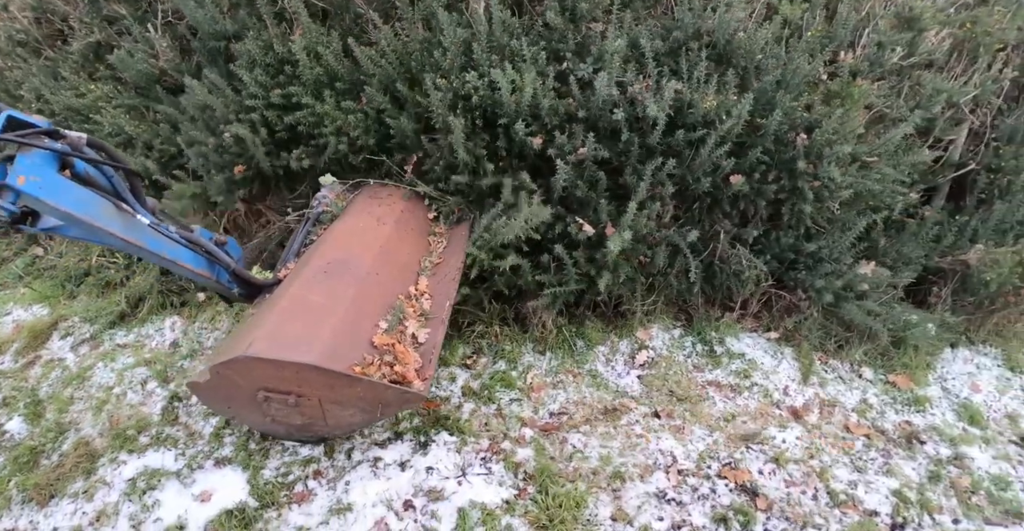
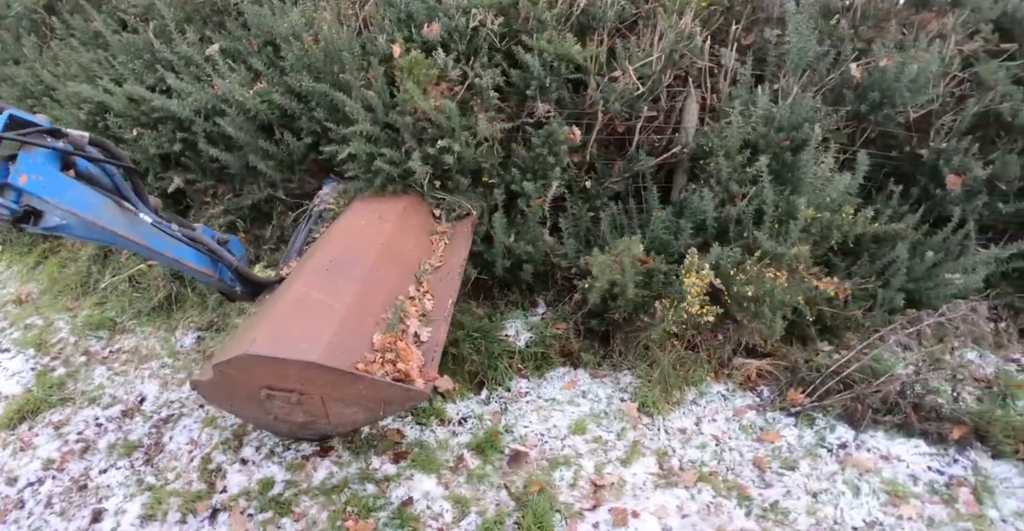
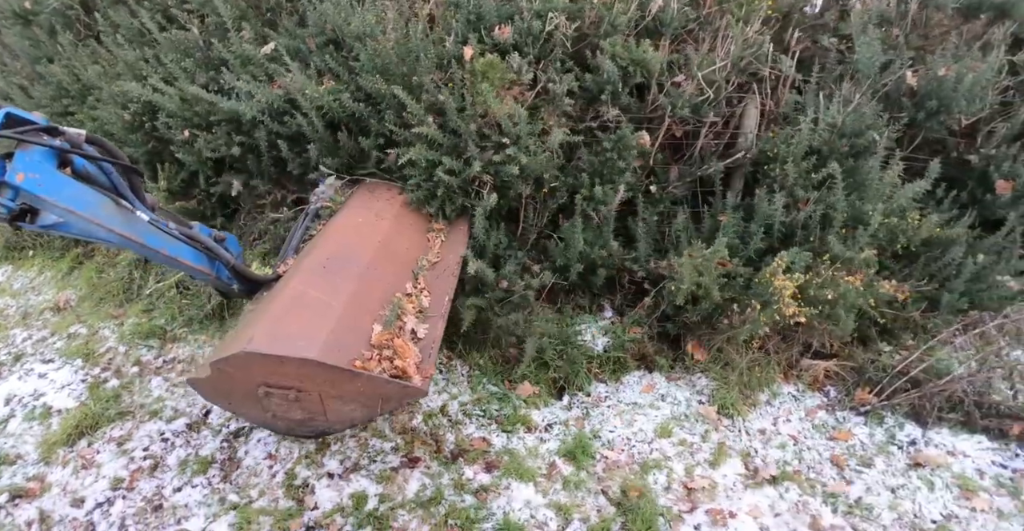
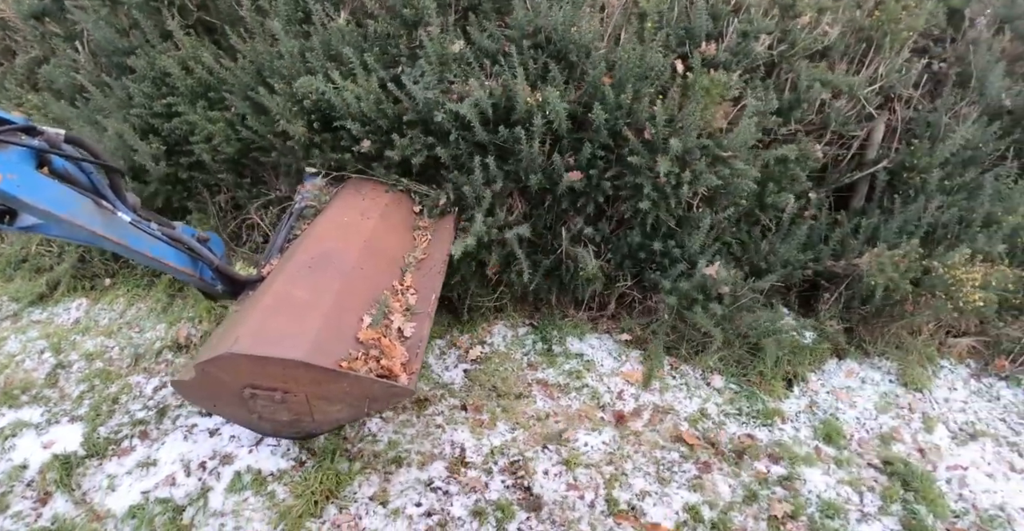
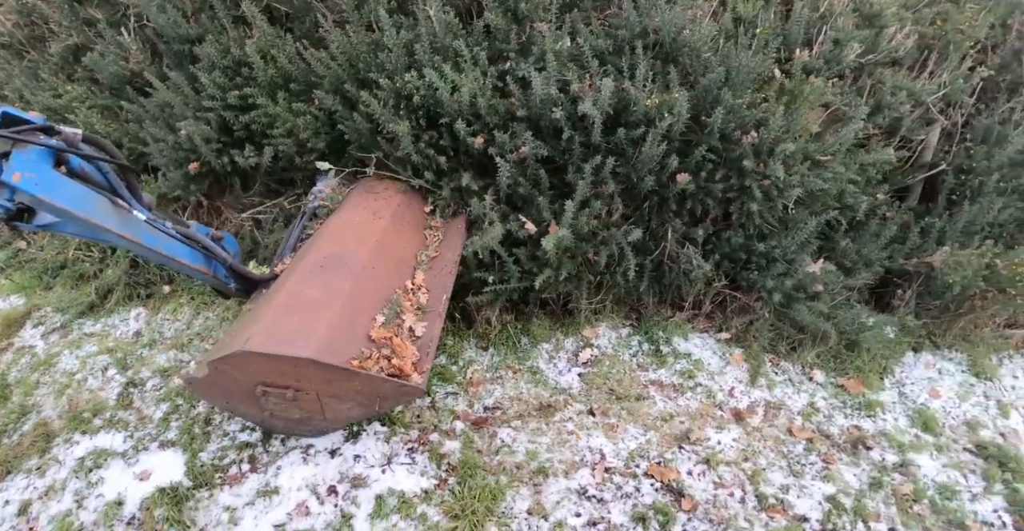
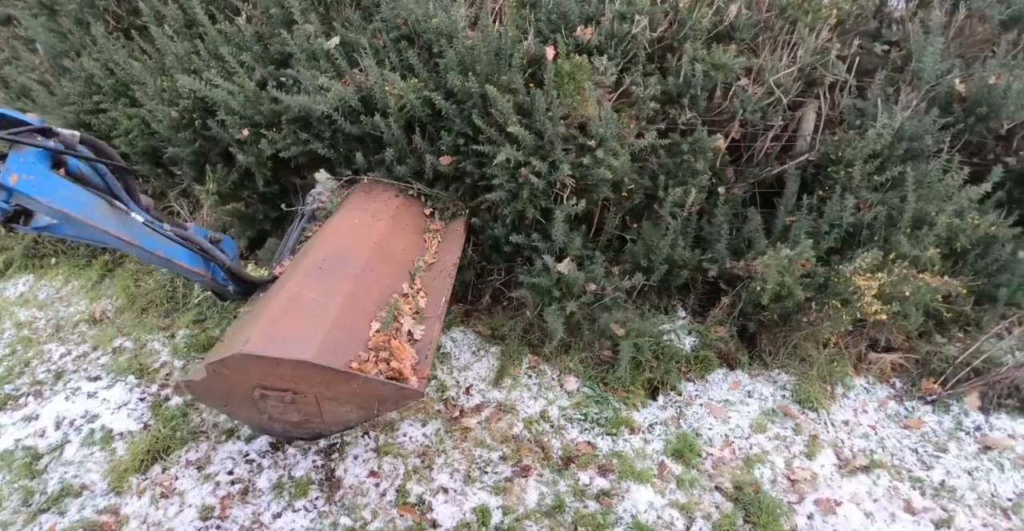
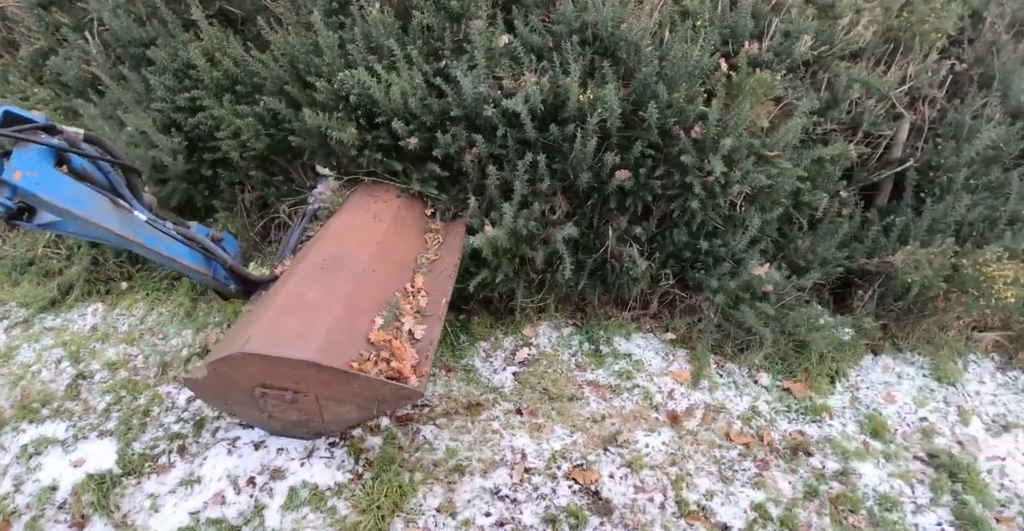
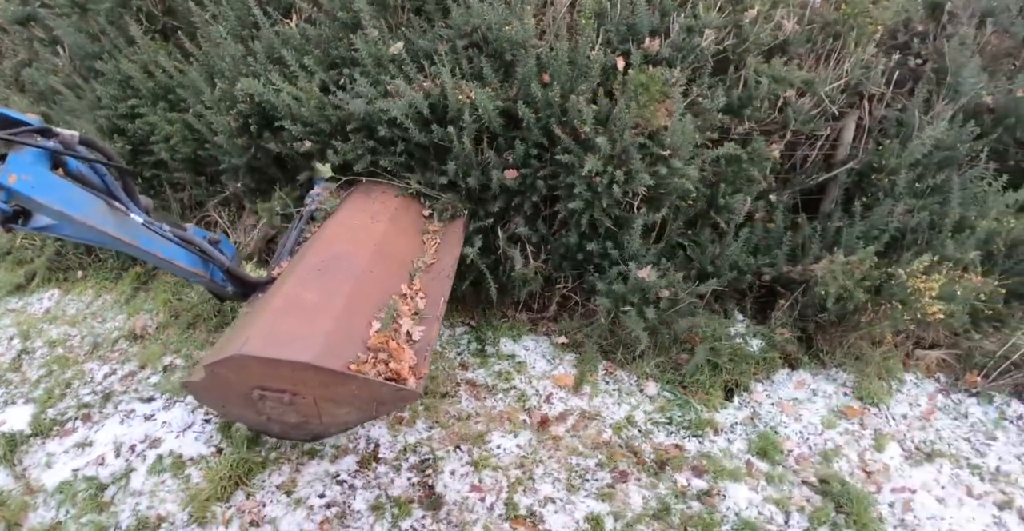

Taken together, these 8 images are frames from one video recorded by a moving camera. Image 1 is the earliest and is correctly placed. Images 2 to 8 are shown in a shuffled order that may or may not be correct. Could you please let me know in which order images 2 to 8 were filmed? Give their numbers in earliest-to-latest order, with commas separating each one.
5, 7, 4, 8, 6, 3, 2
